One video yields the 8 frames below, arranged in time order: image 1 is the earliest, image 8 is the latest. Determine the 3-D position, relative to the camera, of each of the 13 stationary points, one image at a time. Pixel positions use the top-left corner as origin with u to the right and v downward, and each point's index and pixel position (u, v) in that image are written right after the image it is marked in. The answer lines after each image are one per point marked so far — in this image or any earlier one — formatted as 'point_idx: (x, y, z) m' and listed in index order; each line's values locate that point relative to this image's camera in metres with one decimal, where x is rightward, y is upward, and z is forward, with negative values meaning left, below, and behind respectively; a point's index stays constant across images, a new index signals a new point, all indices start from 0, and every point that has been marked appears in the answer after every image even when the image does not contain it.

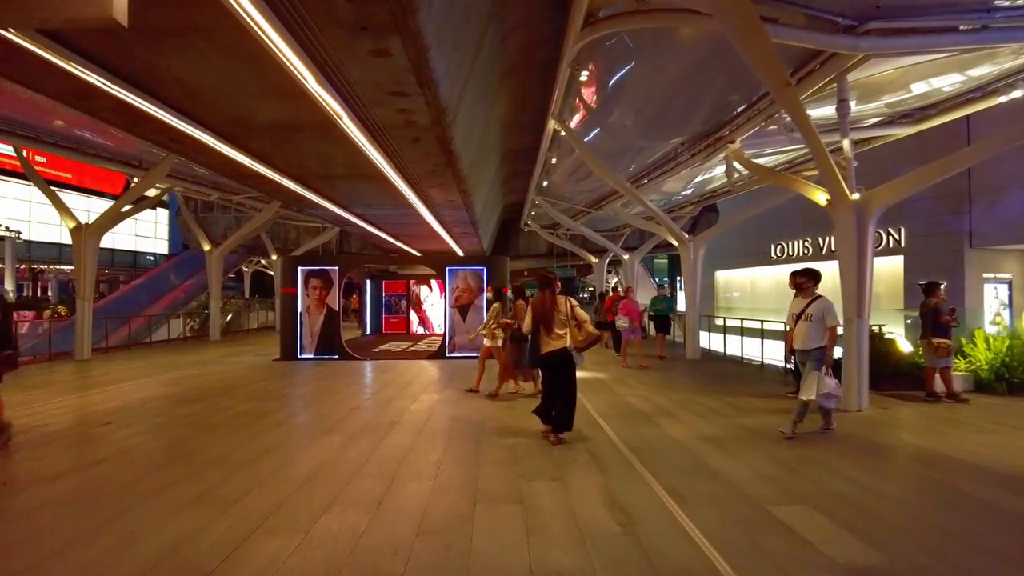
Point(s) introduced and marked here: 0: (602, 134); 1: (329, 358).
0: (+2.2, +3.7, +15.9) m
1: (-4.9, -1.9, +17.9) m
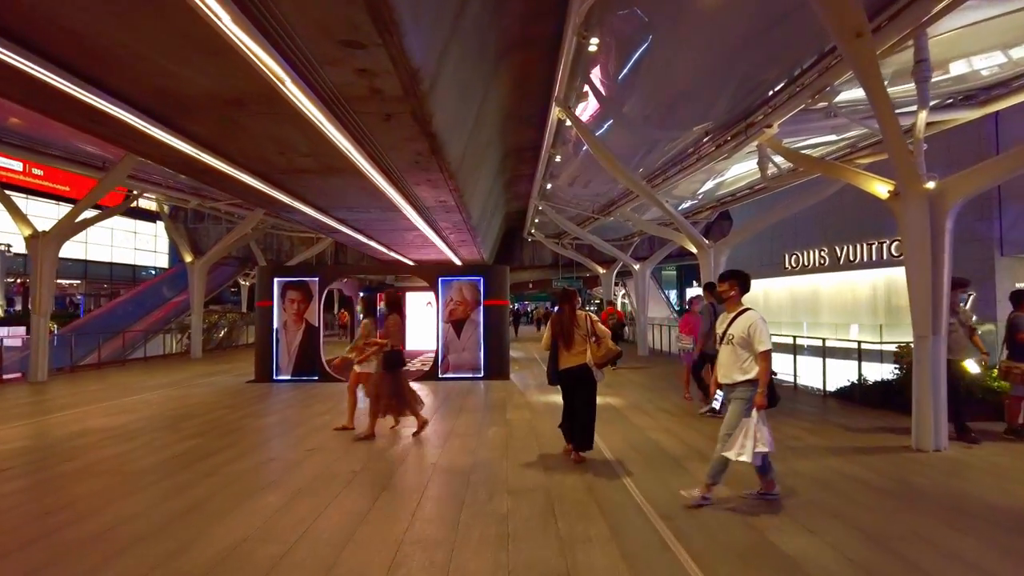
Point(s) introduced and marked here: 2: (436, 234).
0: (+2.2, +3.4, +14.1) m
1: (-4.8, -2.2, +16.1) m
2: (-2.1, +1.5, +18.7) m
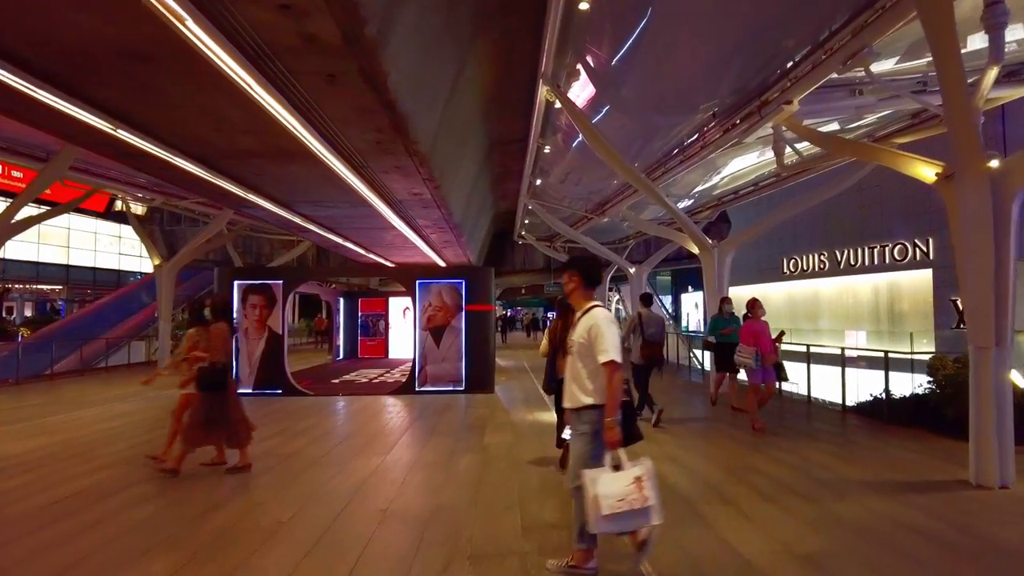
0: (+1.9, +3.3, +12.7) m
1: (-5.2, -2.3, +14.6) m
2: (-2.5, +1.4, +17.3) m
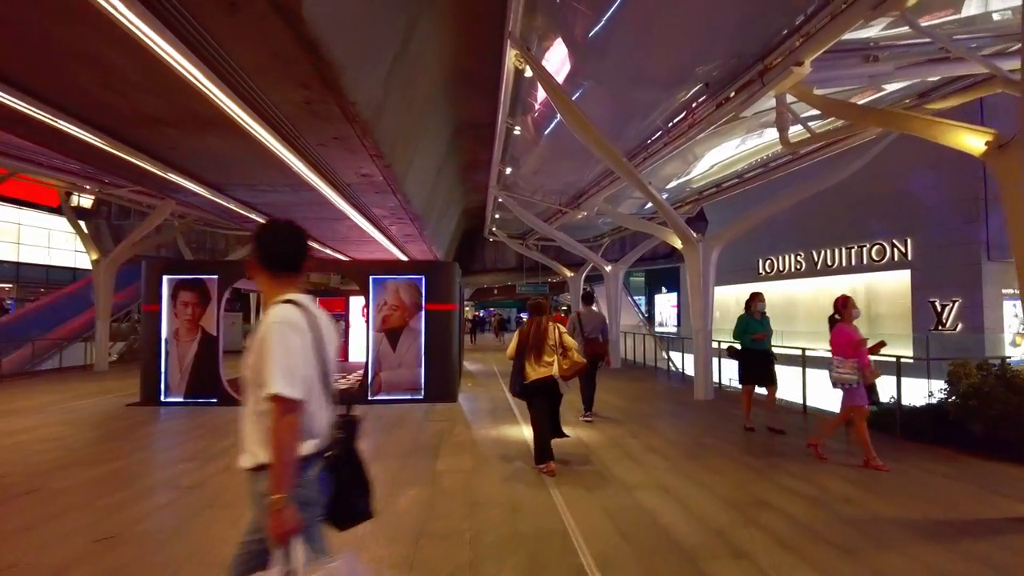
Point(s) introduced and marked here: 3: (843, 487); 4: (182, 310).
0: (+1.3, +3.4, +11.4) m
1: (-5.8, -2.2, +12.9) m
2: (-3.2, +1.4, +15.7) m
3: (+3.3, -2.0, +6.7) m
4: (-6.3, -0.4, +12.9) m
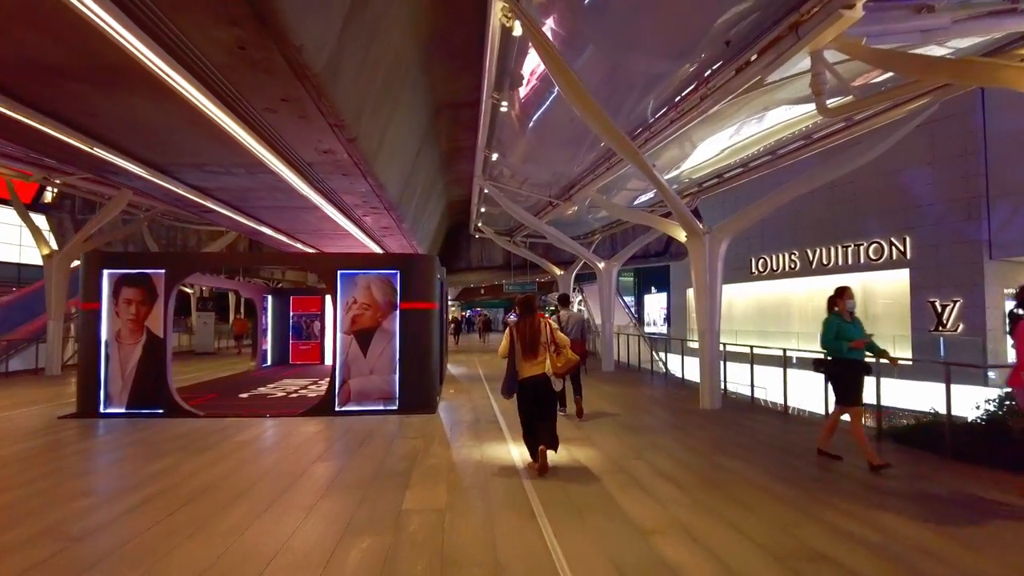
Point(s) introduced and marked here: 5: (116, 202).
0: (+1.1, +3.4, +10.0) m
1: (-6.1, -2.1, +11.4) m
2: (-3.5, +1.5, +14.3) m
3: (+3.2, -1.9, +5.4) m
4: (-6.5, -0.3, +11.4) m
5: (-11.1, +2.4, +19.3) m
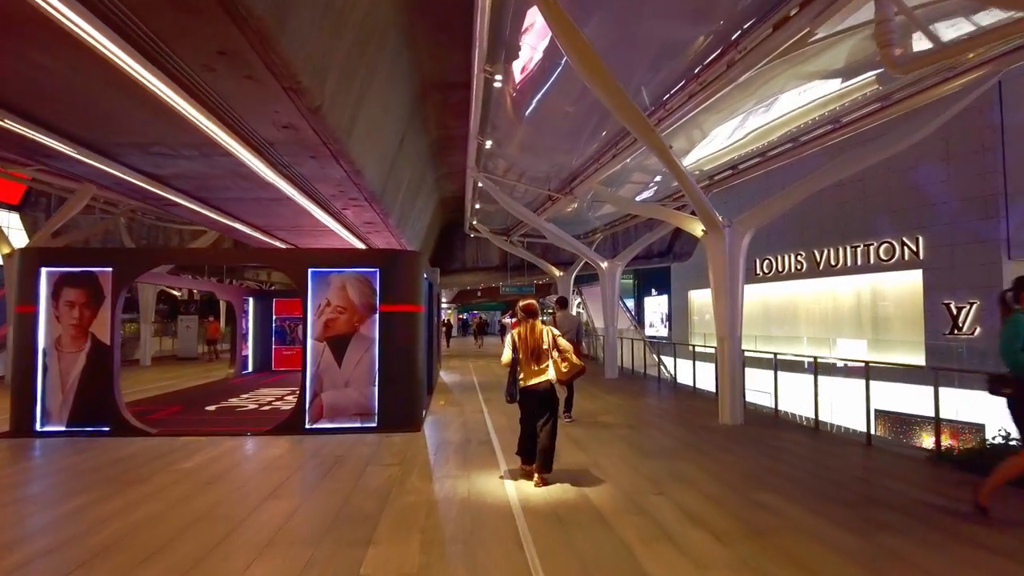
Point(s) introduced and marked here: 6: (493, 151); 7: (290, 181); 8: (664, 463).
0: (+1.0, +3.5, +8.6) m
1: (-6.1, -2.1, +10.0) m
2: (-3.6, +1.5, +12.9) m
3: (+3.1, -1.9, +4.0) m
4: (-6.6, -0.4, +10.0) m
5: (-11.2, +2.4, +17.9) m
6: (-0.5, +3.3, +16.5) m
7: (-3.4, +1.6, +10.6) m
8: (+1.8, -2.1, +8.0) m
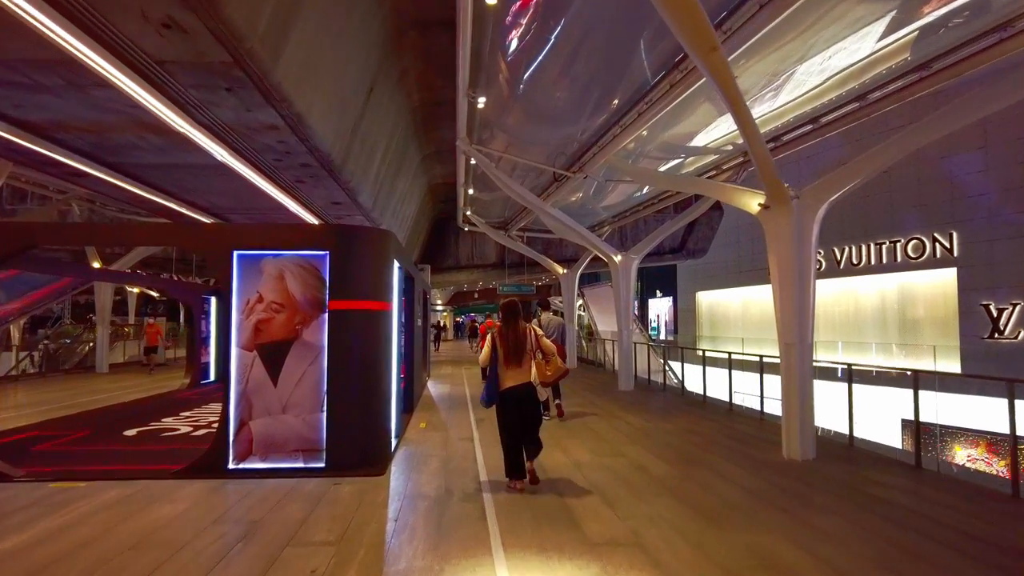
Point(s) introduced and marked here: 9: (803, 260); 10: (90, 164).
0: (+1.0, +3.6, +6.0) m
1: (-6.1, -2.0, +7.3) m
2: (-3.6, +1.6, +10.3) m
3: (+3.1, -1.7, +1.4) m
4: (-6.6, -0.2, +7.3) m
5: (-11.2, +2.5, +15.2) m
6: (-0.5, +3.4, +13.8) m
7: (-3.4, +1.8, +7.9) m
8: (+1.8, -2.0, +5.3) m
9: (+3.5, +0.3, +8.2) m
10: (-5.8, +1.7, +9.4) m
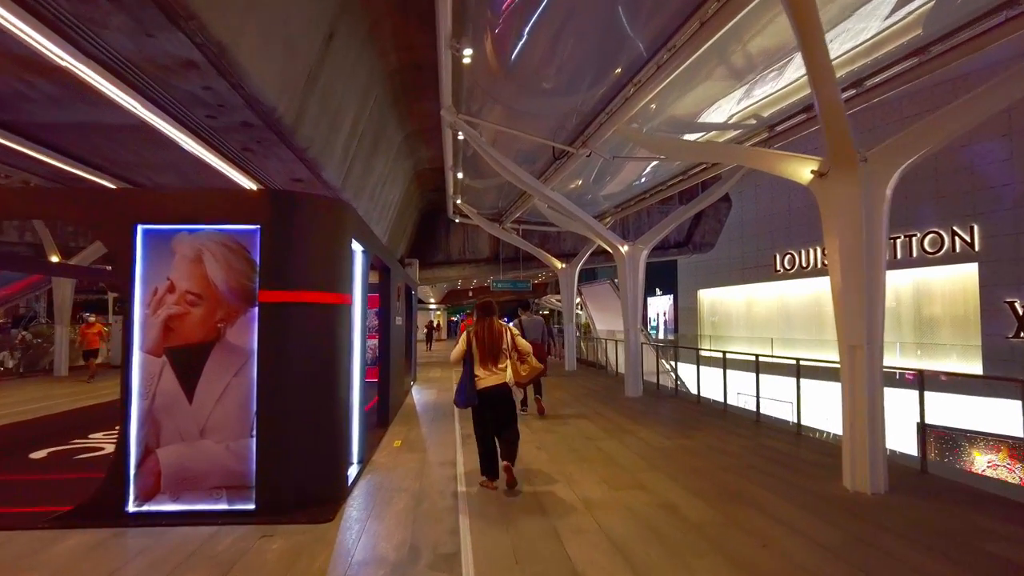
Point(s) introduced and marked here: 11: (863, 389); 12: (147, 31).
0: (+0.9, +3.7, +4.3) m
1: (-6.2, -1.9, +5.6) m
2: (-3.7, +1.7, +8.5) m
3: (+3.1, -1.6, -0.3) m
4: (-6.6, -0.1, +5.6) m
5: (-11.4, +2.6, +13.4) m
6: (-0.6, +3.5, +12.1) m
7: (-3.5, +1.9, +6.2) m
8: (+1.7, -1.8, +3.6) m
9: (+3.4, +0.4, +6.5) m
10: (-5.9, +1.8, +7.6) m
11: (+3.4, -1.0, +6.5) m
12: (-2.7, +1.9, +5.1) m
